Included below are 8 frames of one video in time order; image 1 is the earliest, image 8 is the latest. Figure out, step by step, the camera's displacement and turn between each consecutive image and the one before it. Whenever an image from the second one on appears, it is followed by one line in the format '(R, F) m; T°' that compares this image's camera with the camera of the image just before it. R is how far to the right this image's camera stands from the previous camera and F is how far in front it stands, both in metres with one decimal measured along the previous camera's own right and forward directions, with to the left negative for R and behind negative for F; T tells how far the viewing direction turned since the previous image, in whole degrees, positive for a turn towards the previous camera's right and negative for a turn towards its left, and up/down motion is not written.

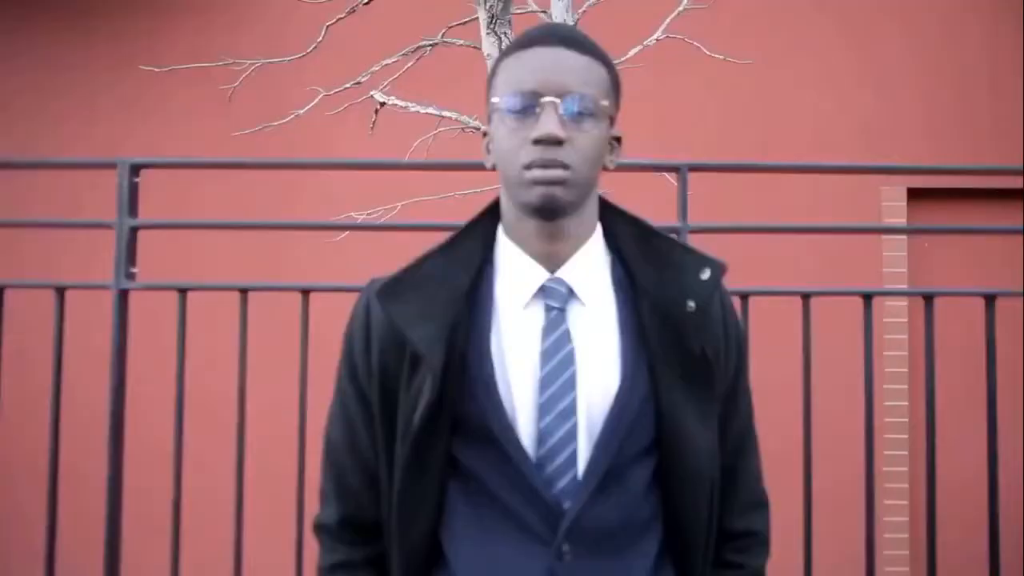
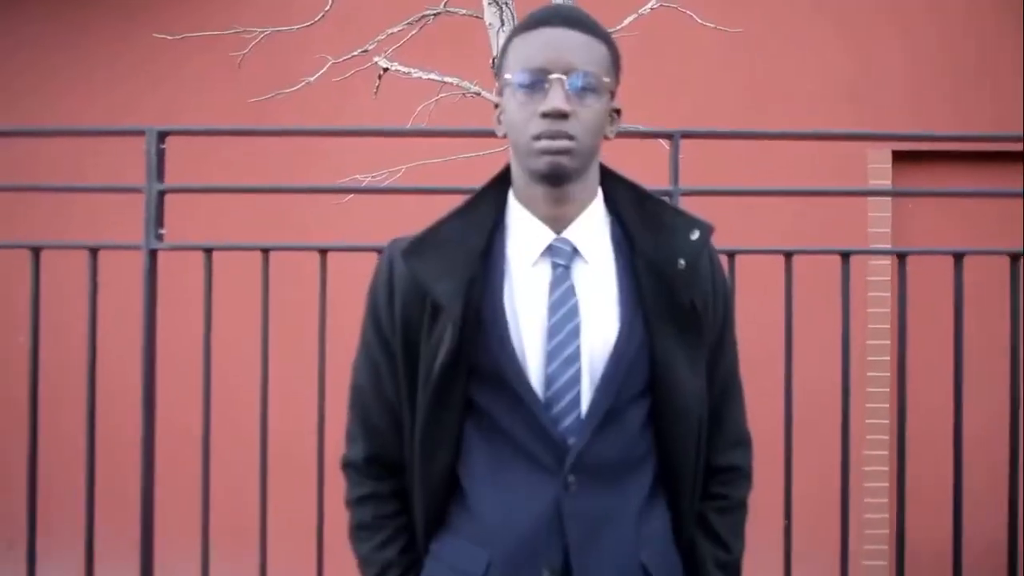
(0.0, -0.2) m; +1°
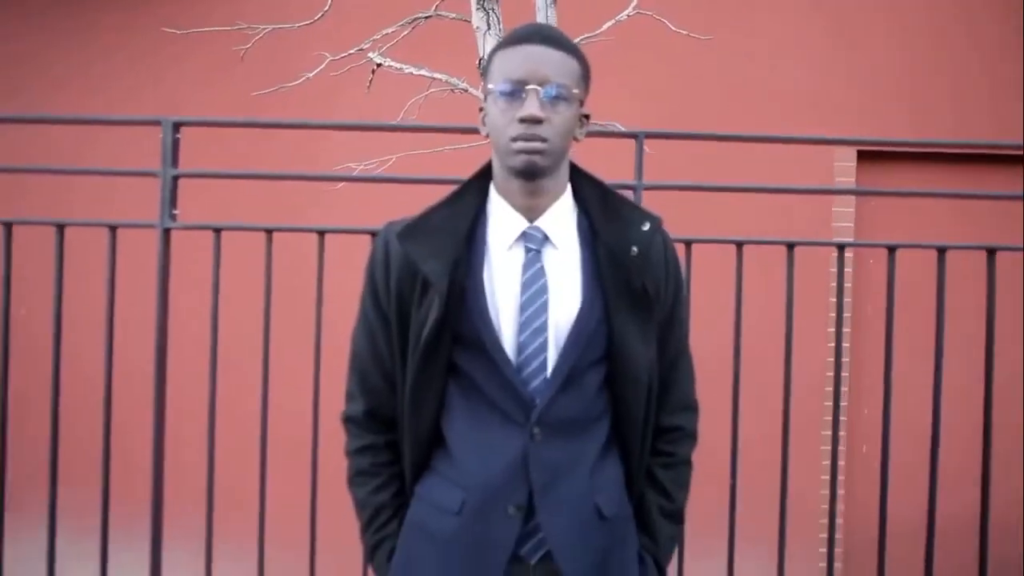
(0.0, -0.3) m; +1°
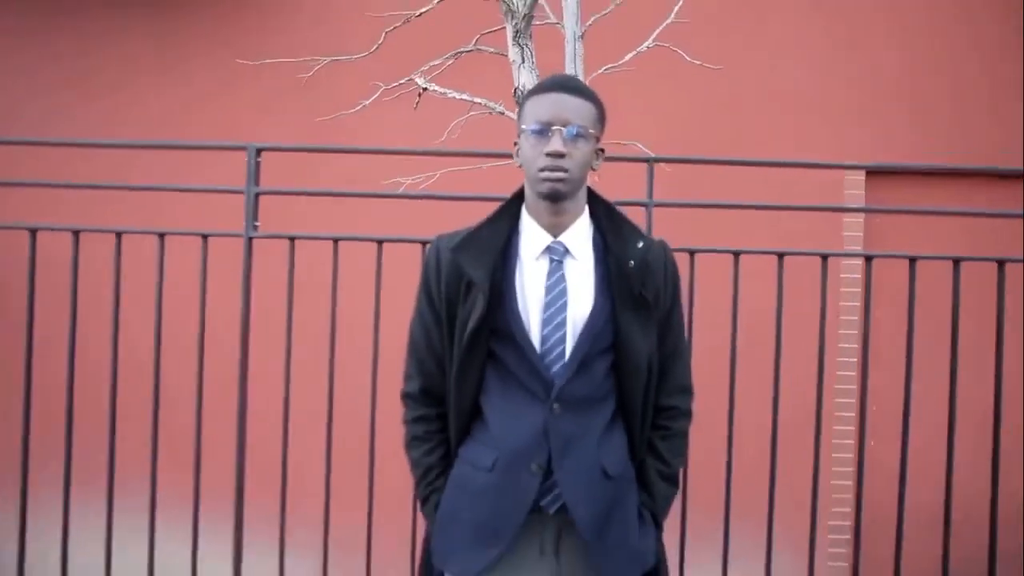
(0.0, -0.4) m; -2°
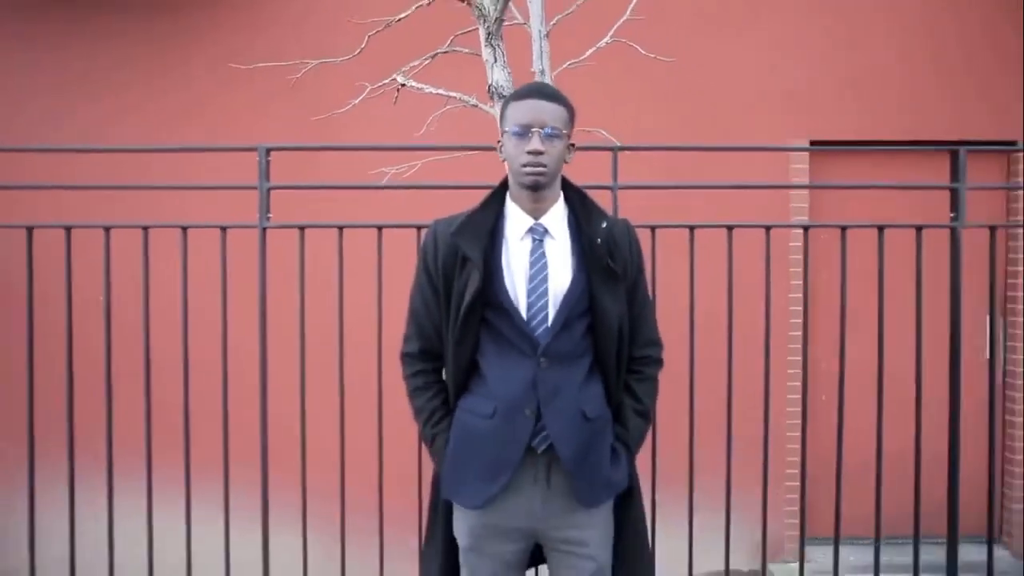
(-0.1, -0.4) m; +2°
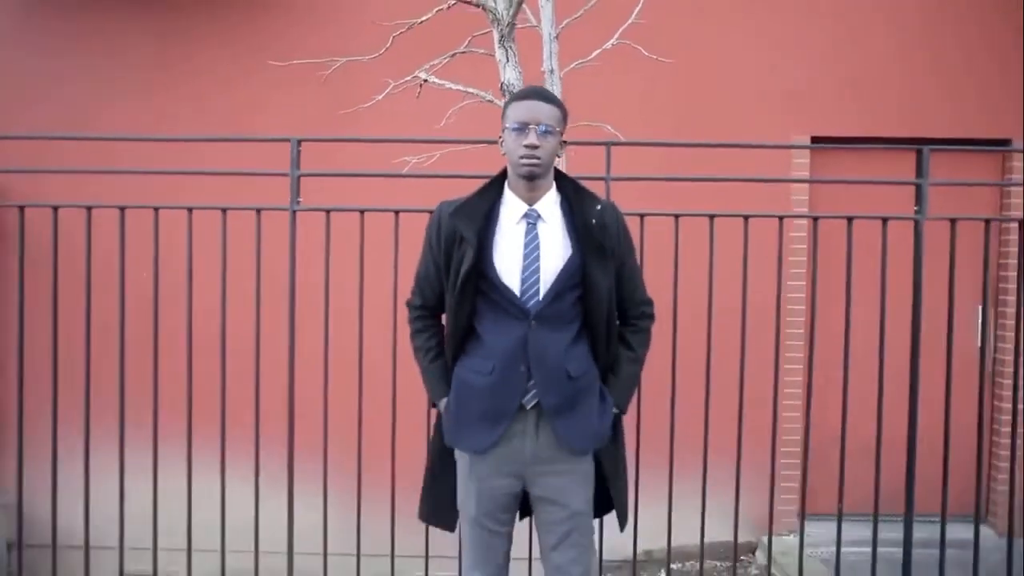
(+0.1, -0.4) m; -2°
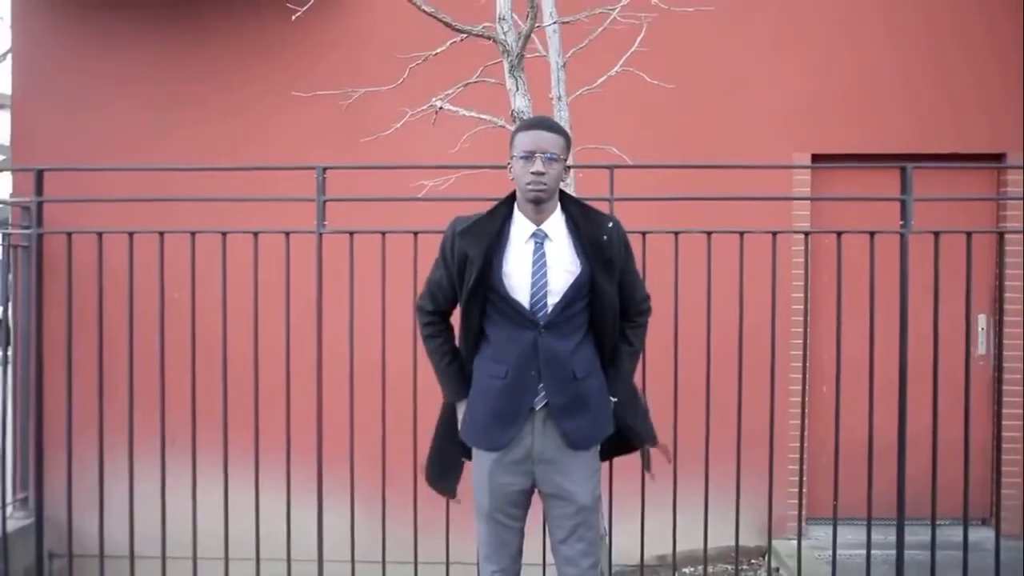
(0.0, -0.3) m; -1°
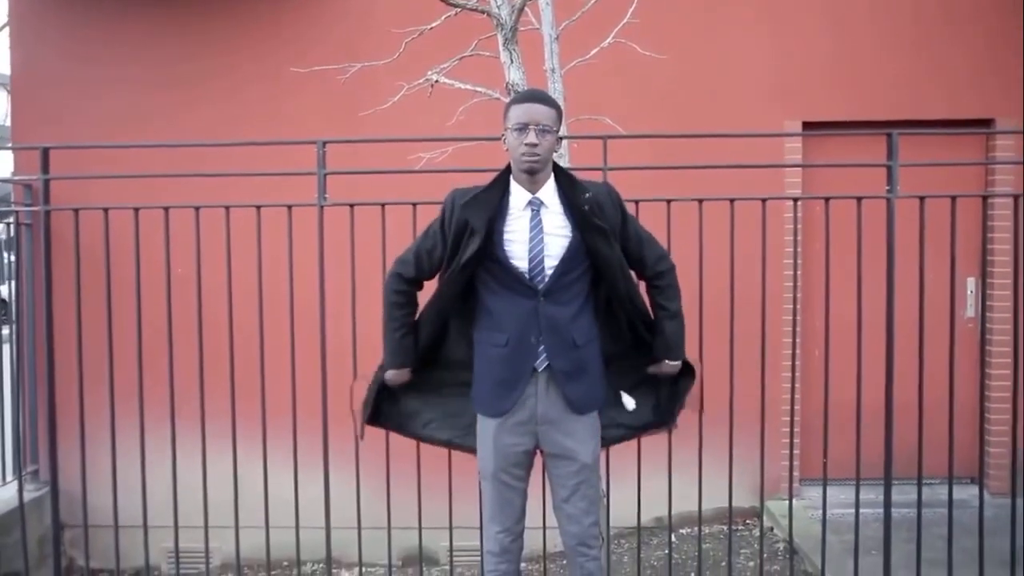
(0.0, -0.1) m; 0°
